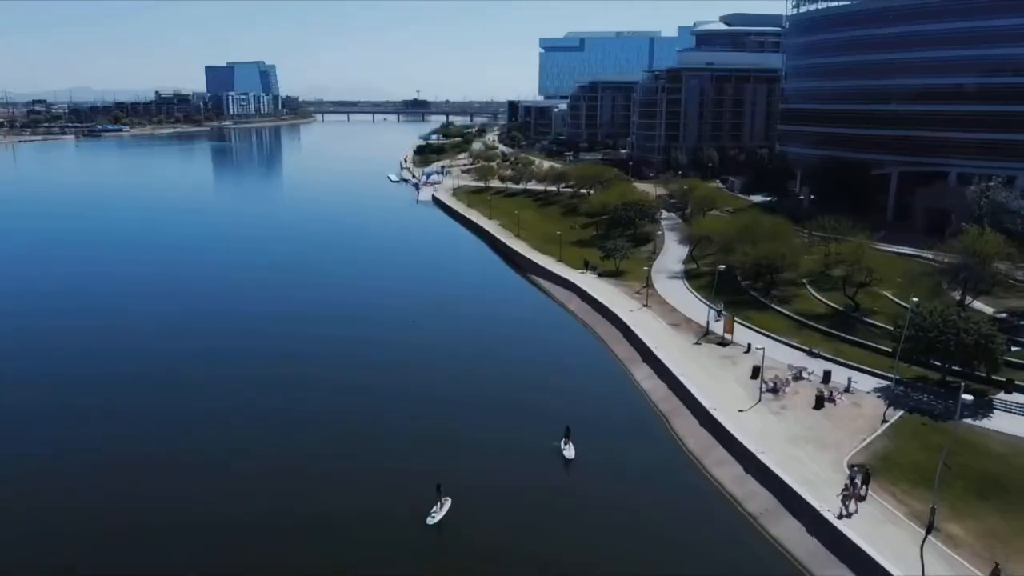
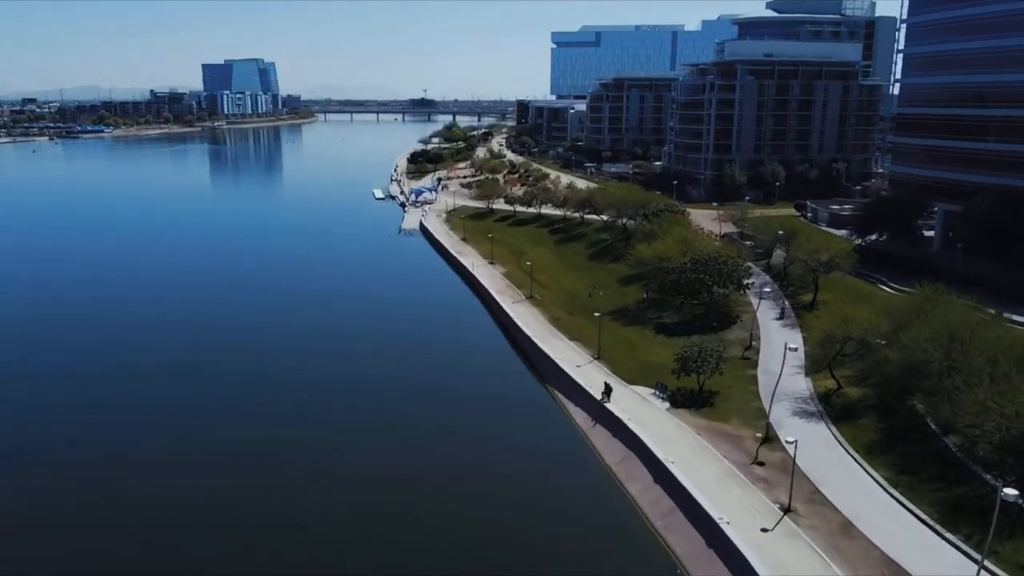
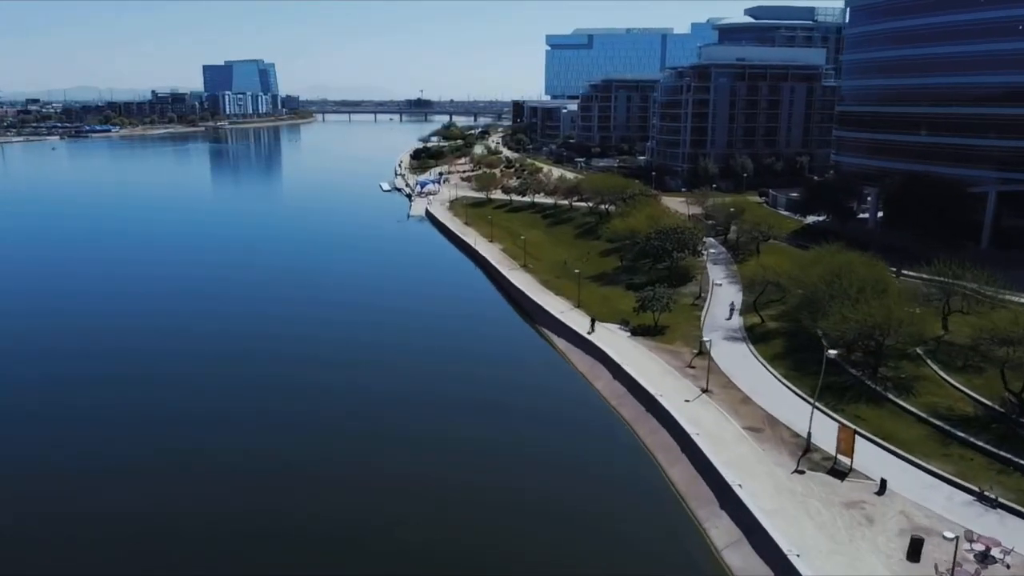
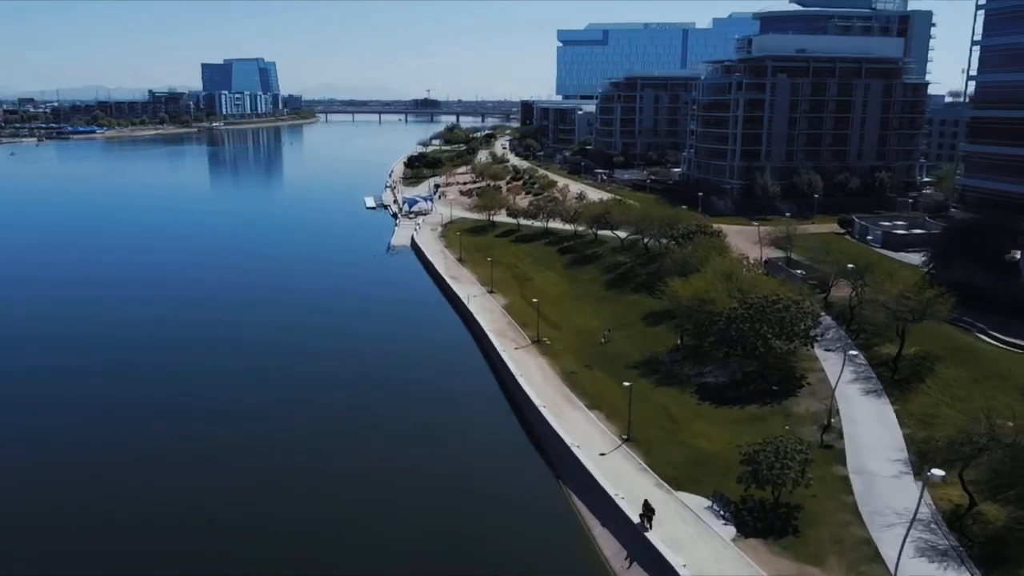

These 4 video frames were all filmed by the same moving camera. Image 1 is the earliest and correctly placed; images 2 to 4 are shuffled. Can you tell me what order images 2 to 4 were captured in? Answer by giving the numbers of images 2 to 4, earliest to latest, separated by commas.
3, 2, 4
